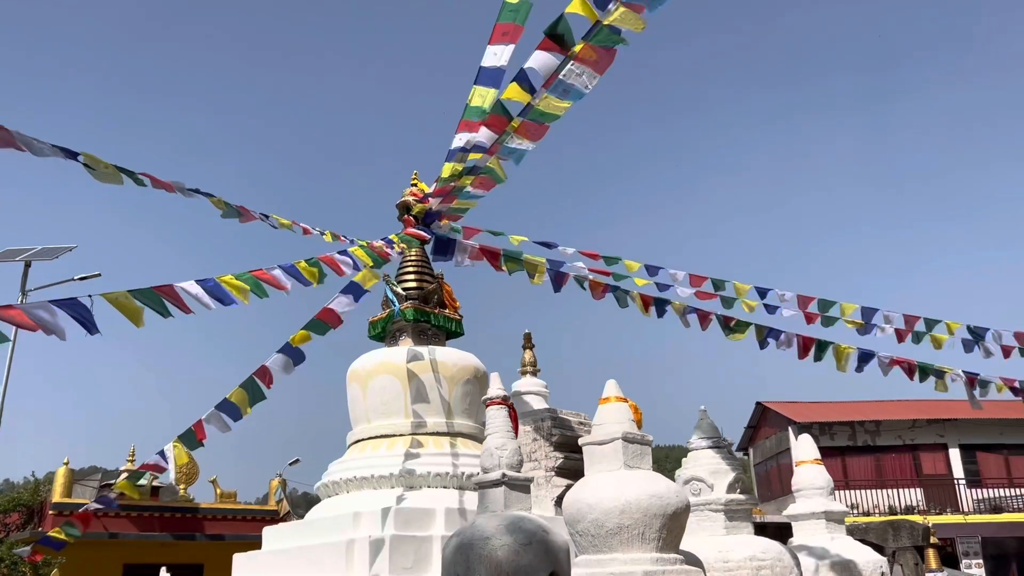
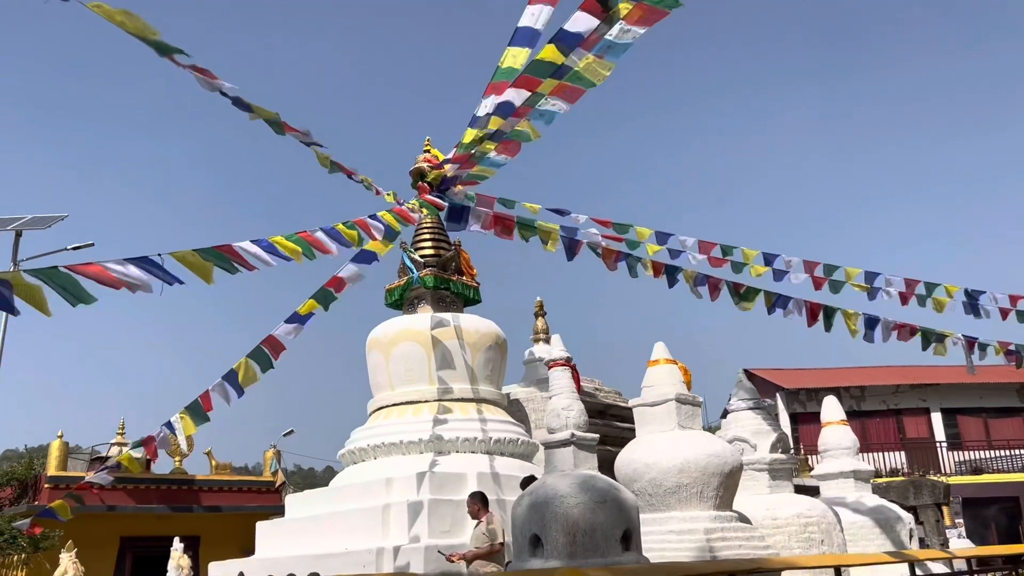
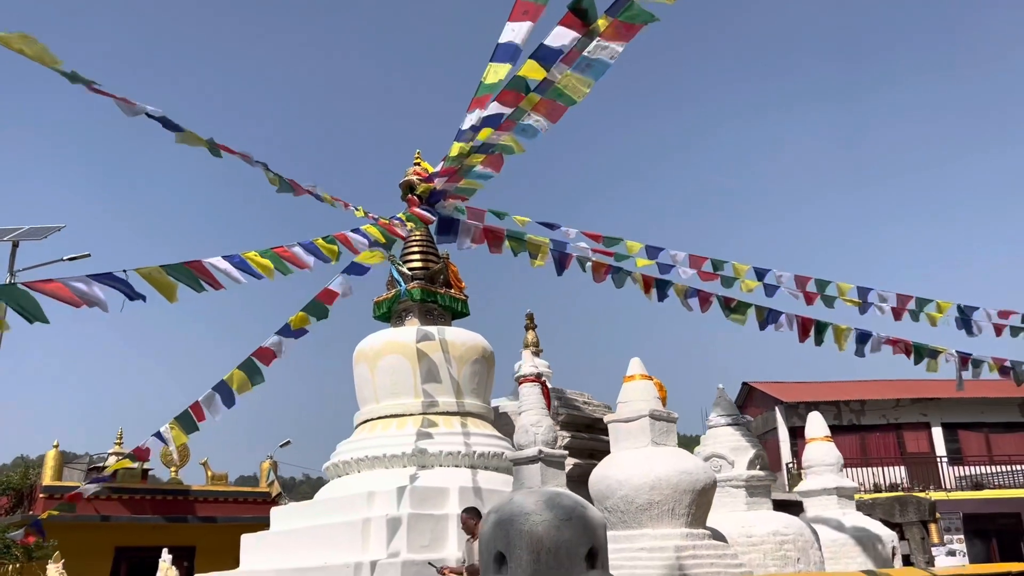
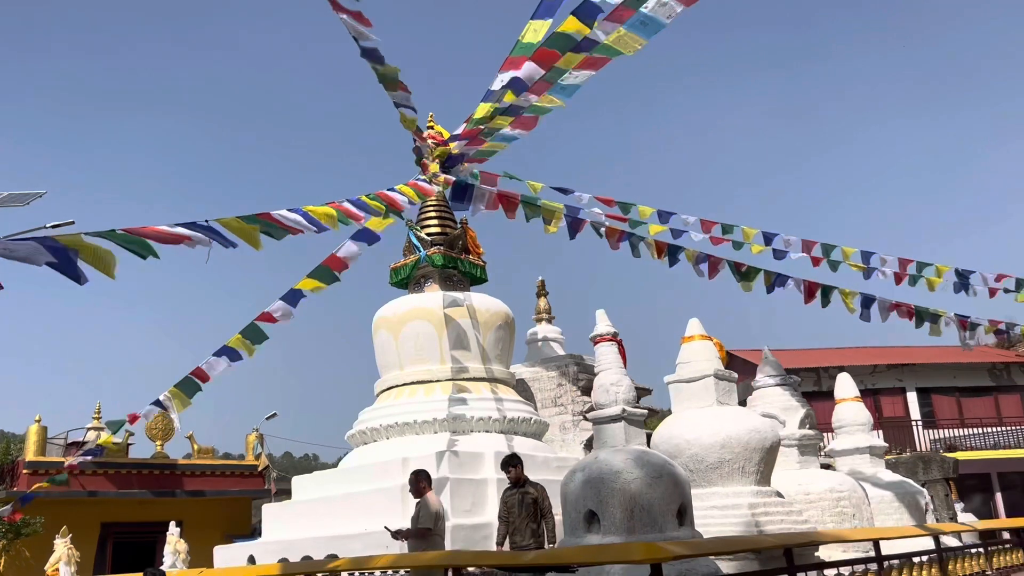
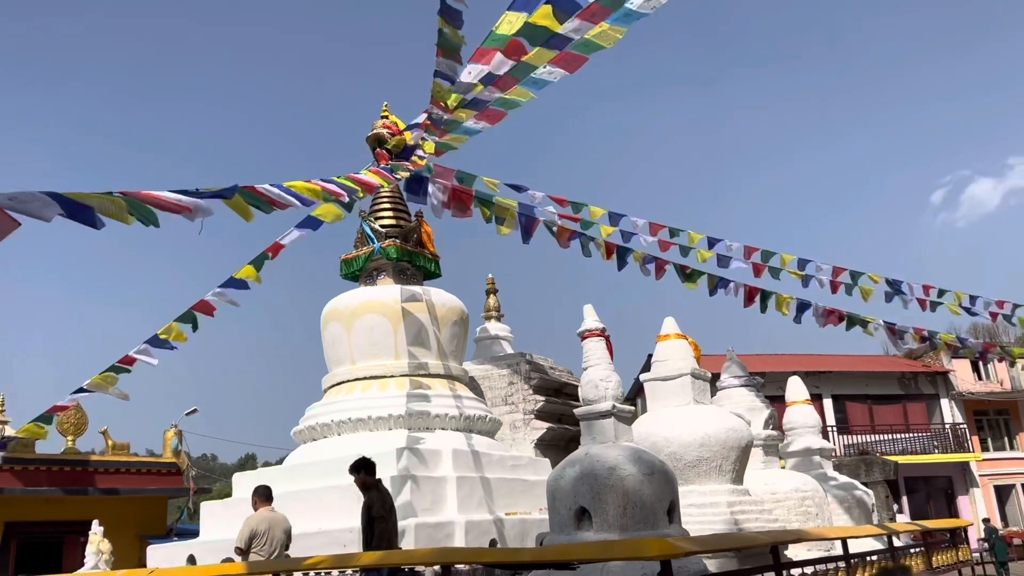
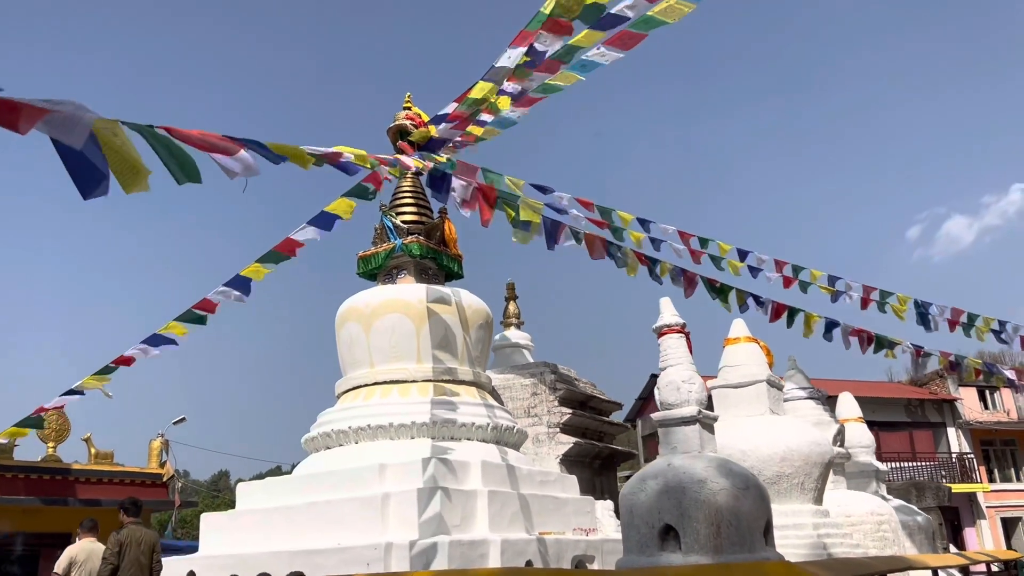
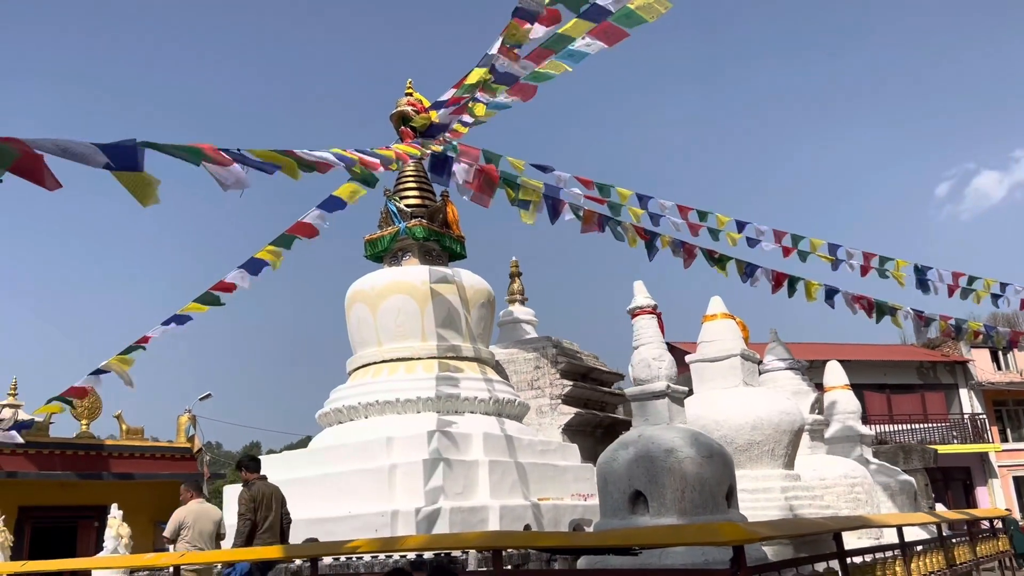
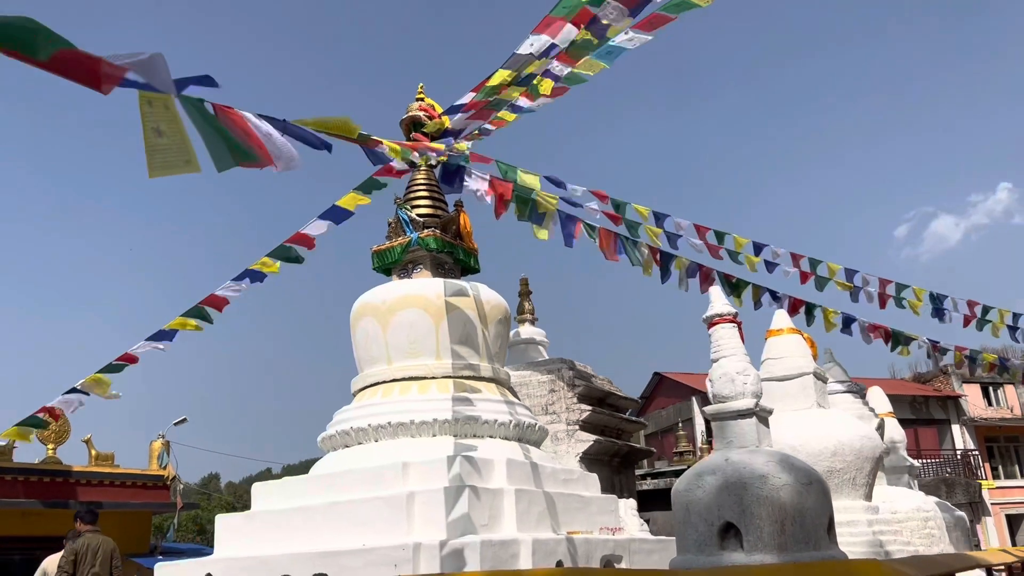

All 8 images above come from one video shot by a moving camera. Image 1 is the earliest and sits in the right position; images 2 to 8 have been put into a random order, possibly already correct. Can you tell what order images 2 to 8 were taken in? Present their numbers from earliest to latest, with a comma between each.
3, 2, 4, 5, 7, 6, 8
